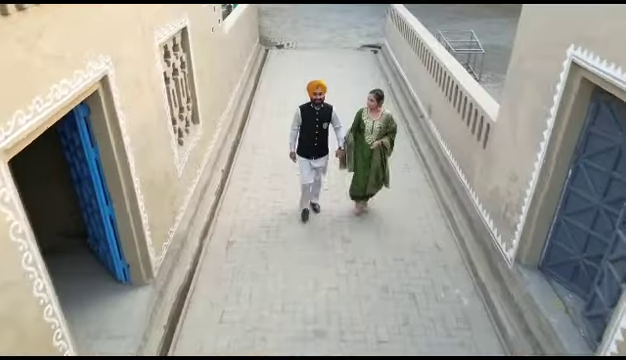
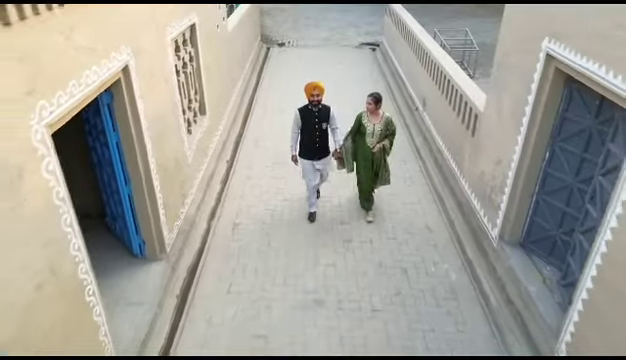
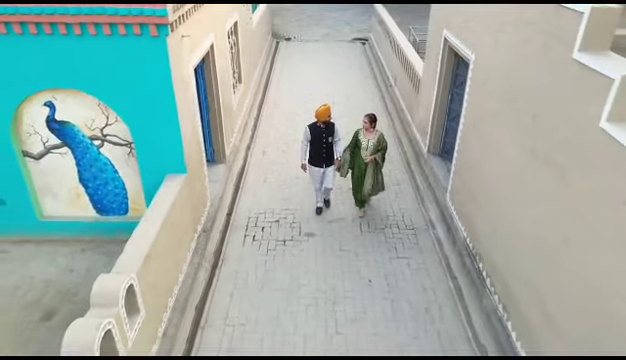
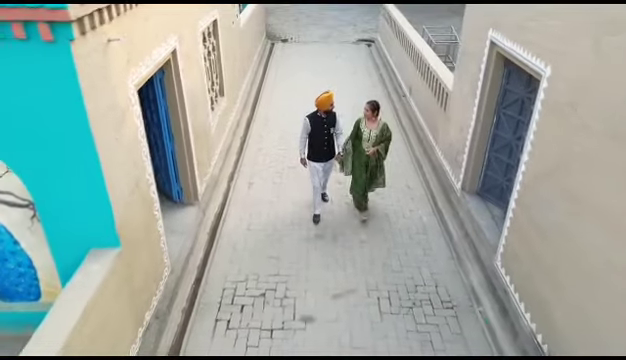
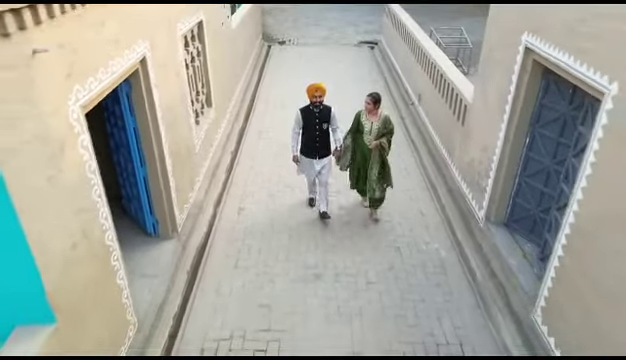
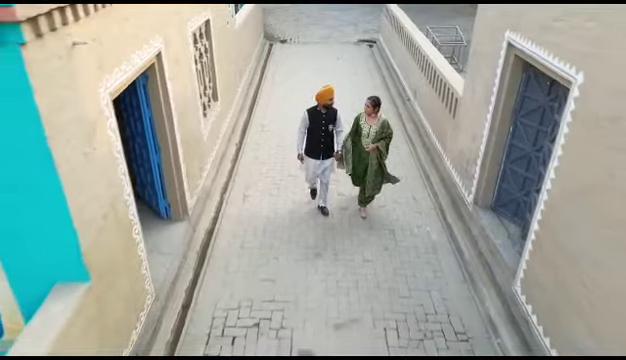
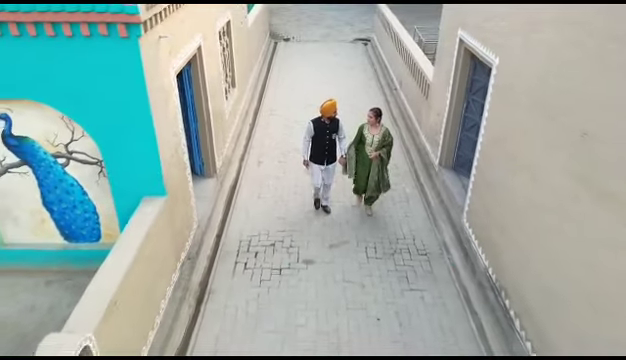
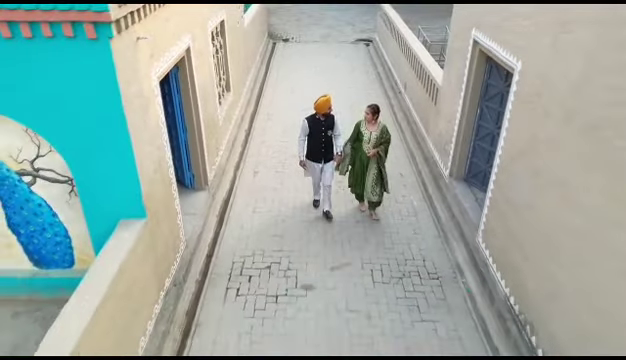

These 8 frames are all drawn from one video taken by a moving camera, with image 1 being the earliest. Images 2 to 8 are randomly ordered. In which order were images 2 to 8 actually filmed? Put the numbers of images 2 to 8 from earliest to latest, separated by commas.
2, 5, 6, 4, 8, 7, 3
